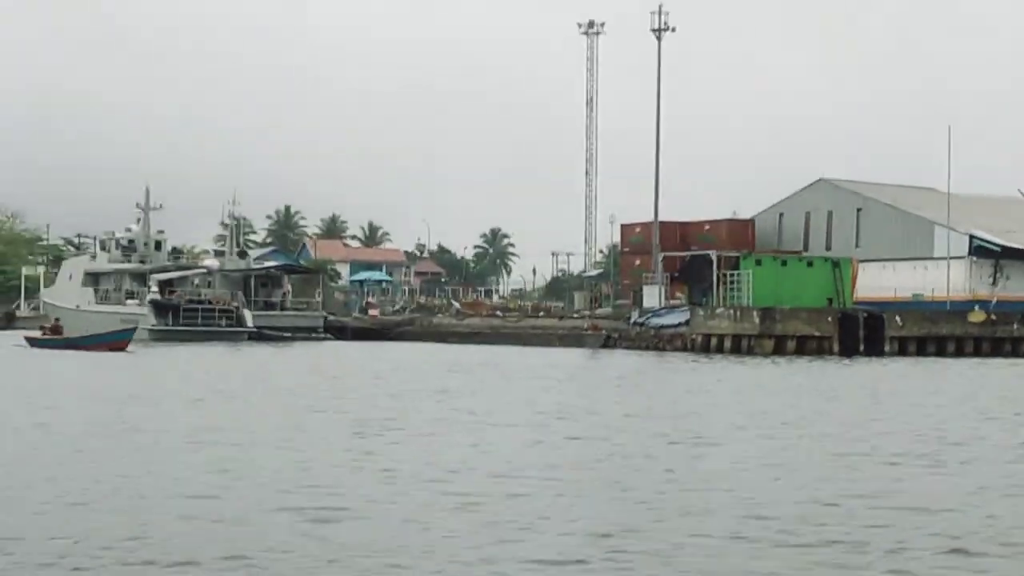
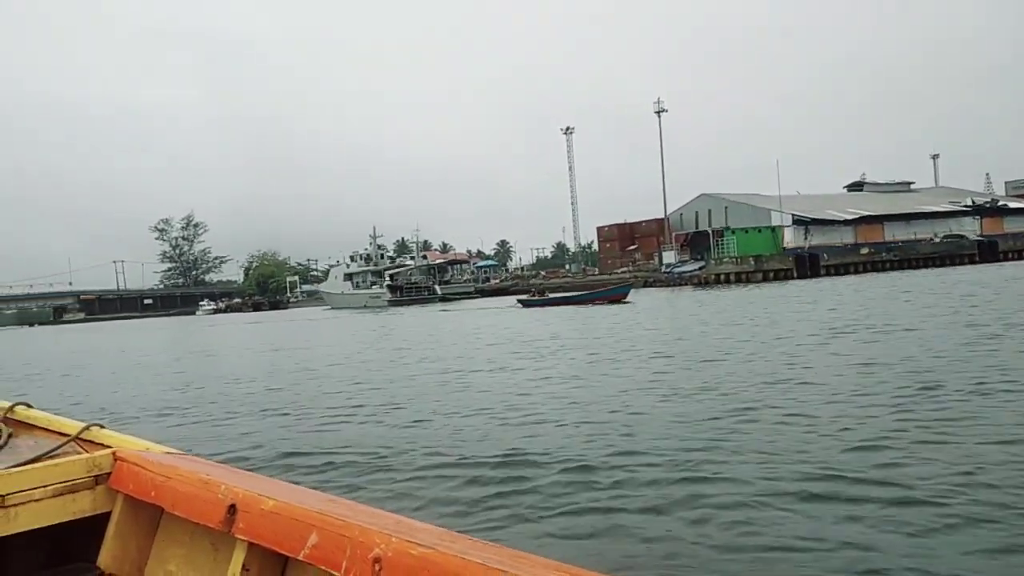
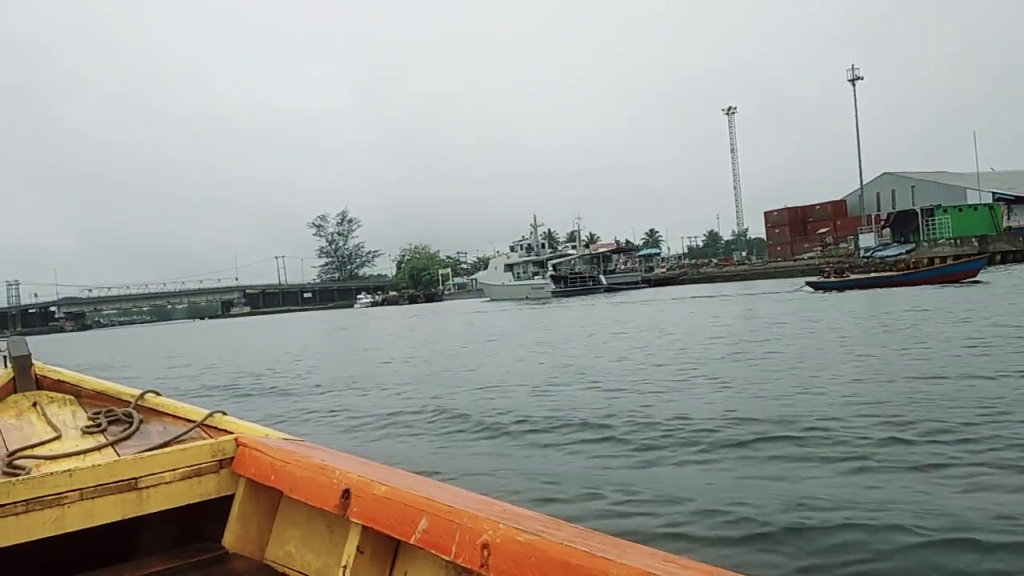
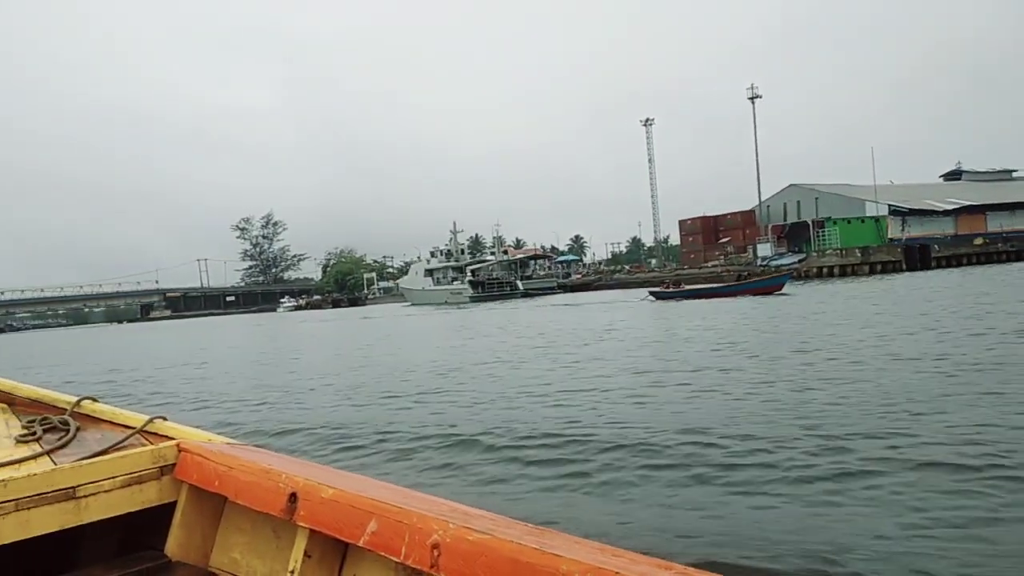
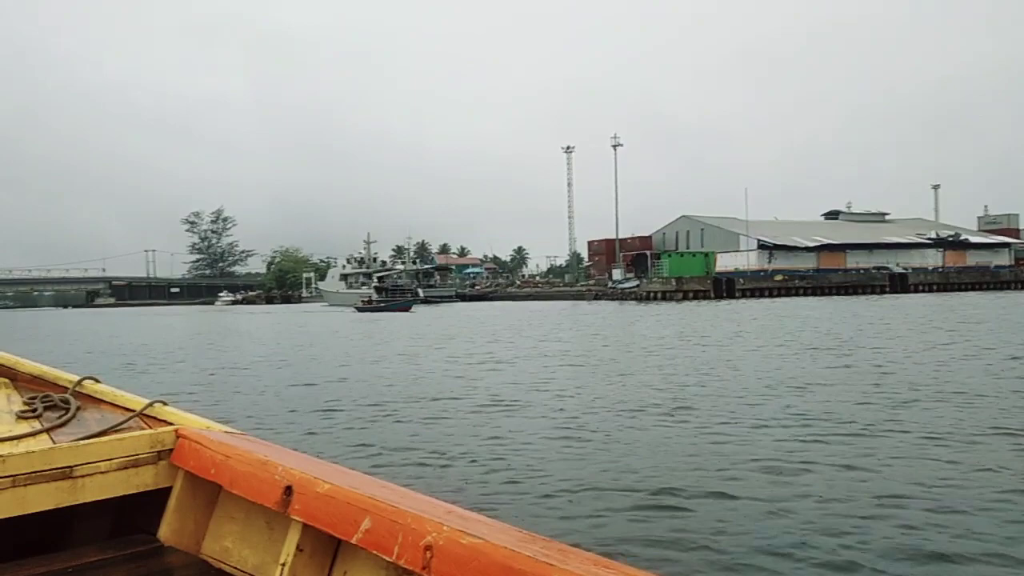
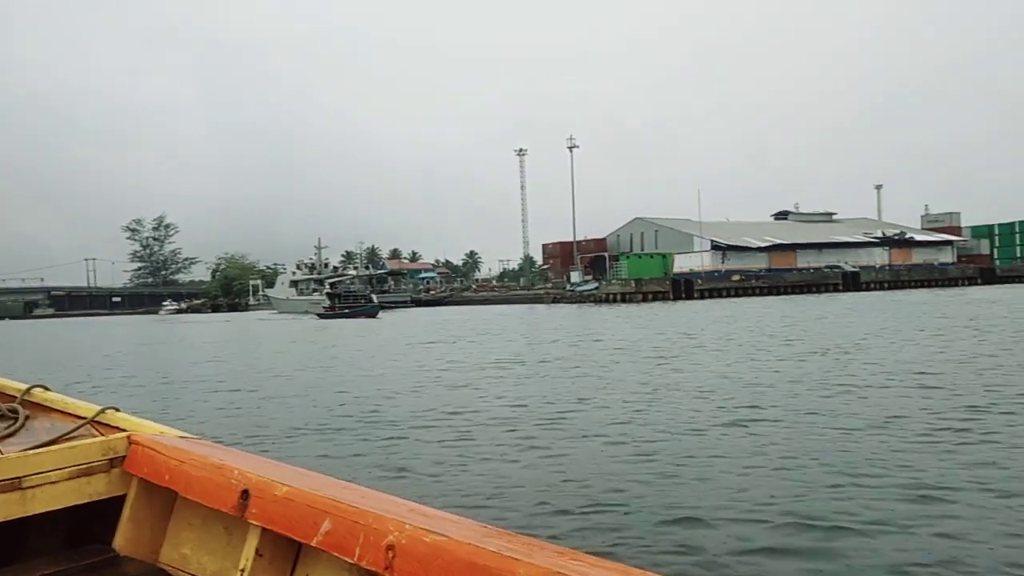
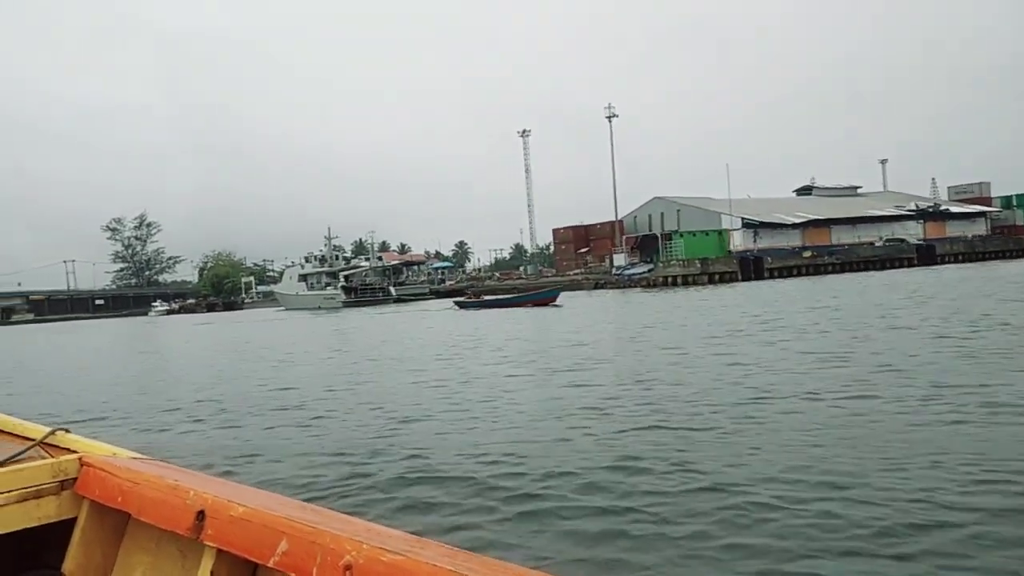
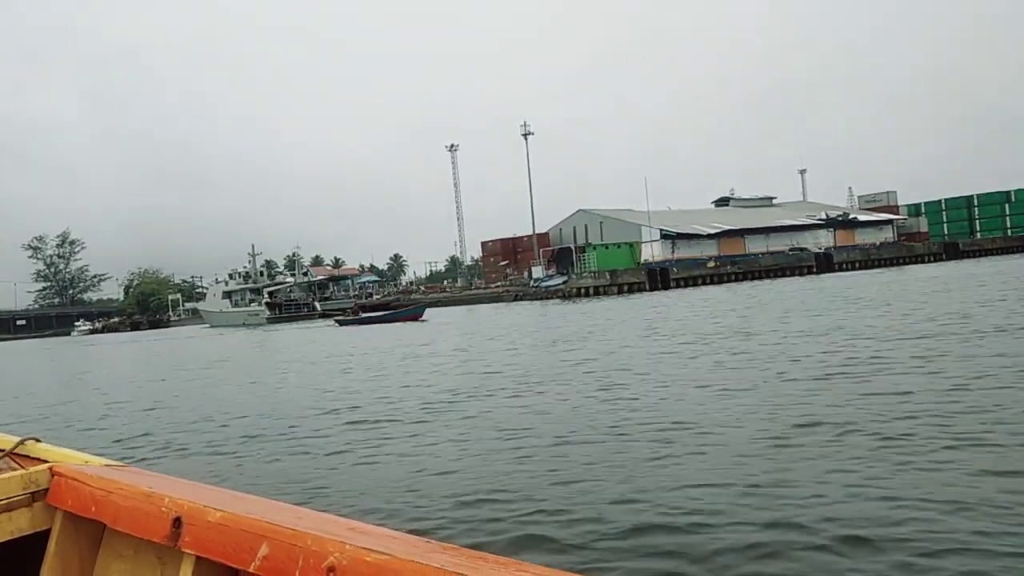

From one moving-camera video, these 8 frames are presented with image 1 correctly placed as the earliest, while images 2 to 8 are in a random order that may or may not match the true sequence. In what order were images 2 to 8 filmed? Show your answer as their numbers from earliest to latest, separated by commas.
5, 6, 8, 7, 2, 4, 3
